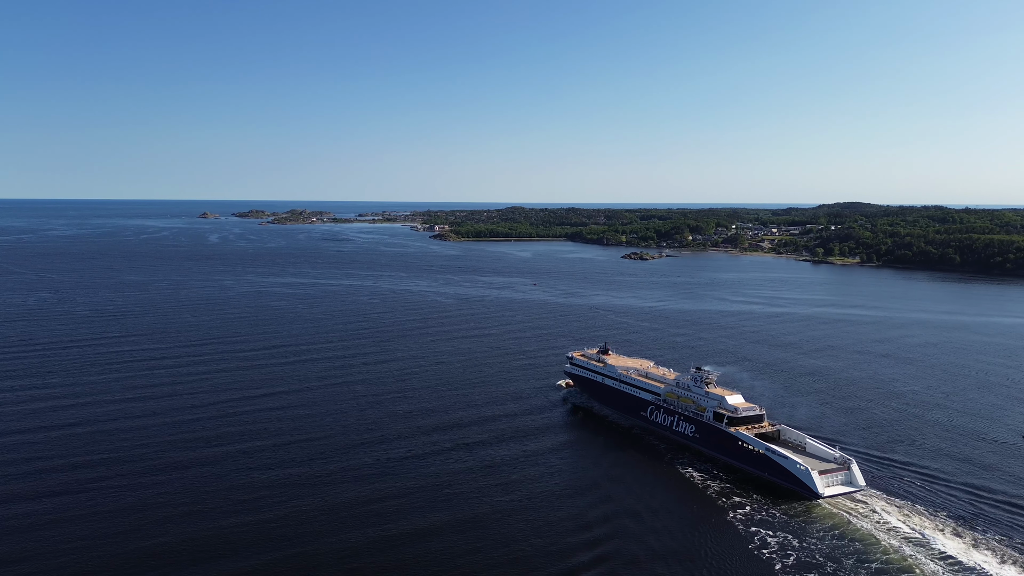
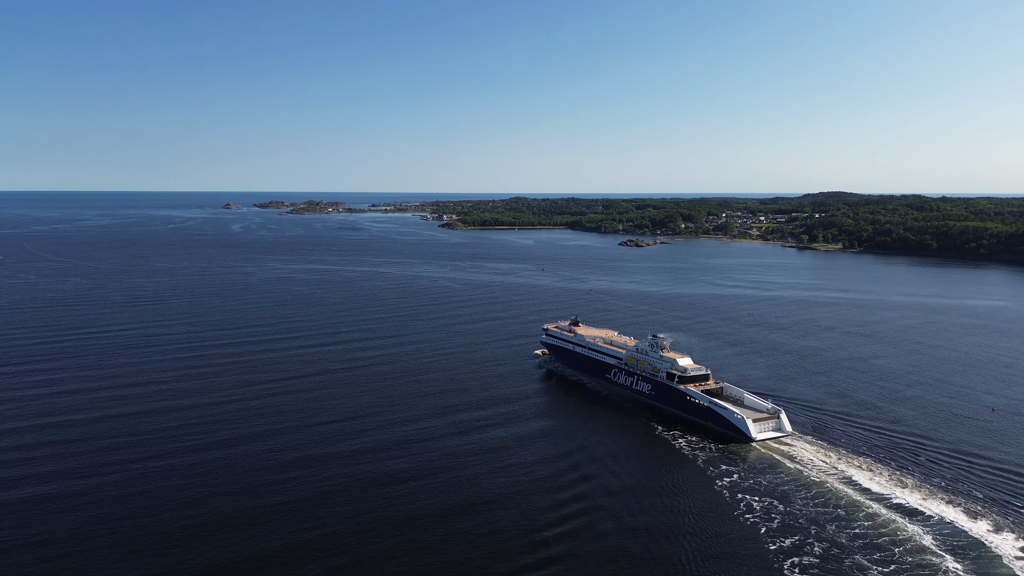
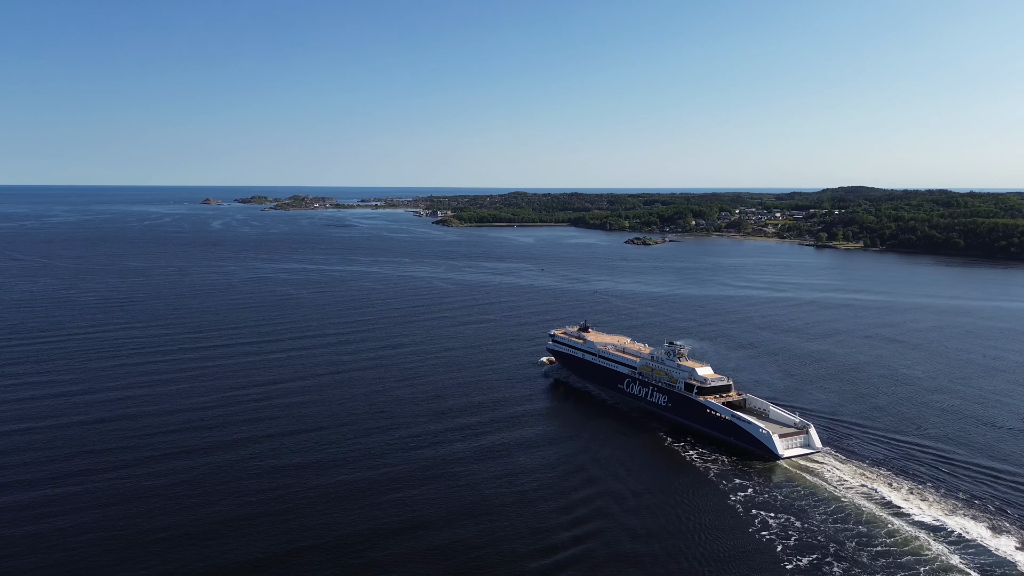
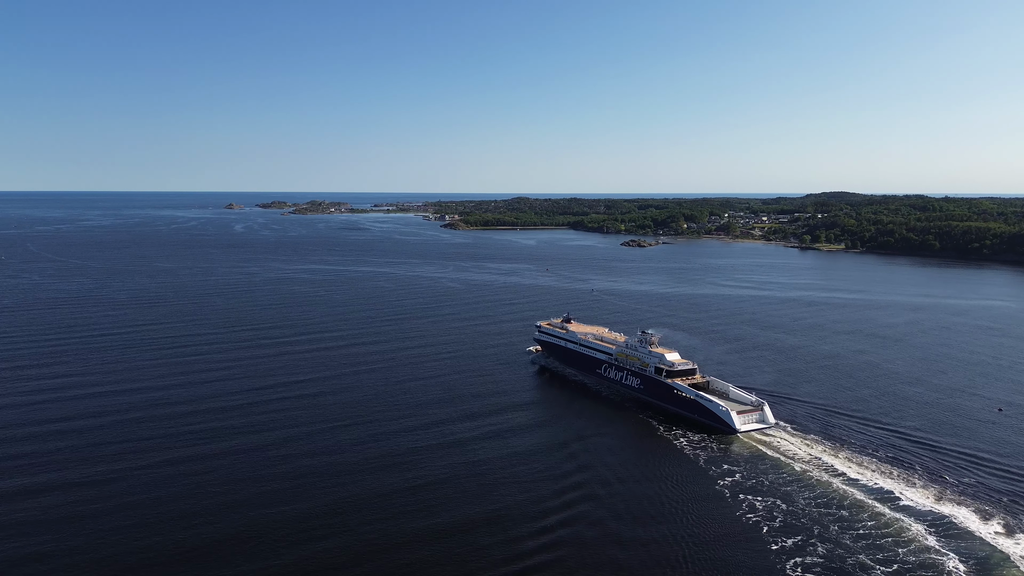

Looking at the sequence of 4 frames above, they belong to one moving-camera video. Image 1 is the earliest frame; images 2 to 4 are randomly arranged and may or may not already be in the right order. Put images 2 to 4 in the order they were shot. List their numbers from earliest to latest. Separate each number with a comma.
3, 2, 4
